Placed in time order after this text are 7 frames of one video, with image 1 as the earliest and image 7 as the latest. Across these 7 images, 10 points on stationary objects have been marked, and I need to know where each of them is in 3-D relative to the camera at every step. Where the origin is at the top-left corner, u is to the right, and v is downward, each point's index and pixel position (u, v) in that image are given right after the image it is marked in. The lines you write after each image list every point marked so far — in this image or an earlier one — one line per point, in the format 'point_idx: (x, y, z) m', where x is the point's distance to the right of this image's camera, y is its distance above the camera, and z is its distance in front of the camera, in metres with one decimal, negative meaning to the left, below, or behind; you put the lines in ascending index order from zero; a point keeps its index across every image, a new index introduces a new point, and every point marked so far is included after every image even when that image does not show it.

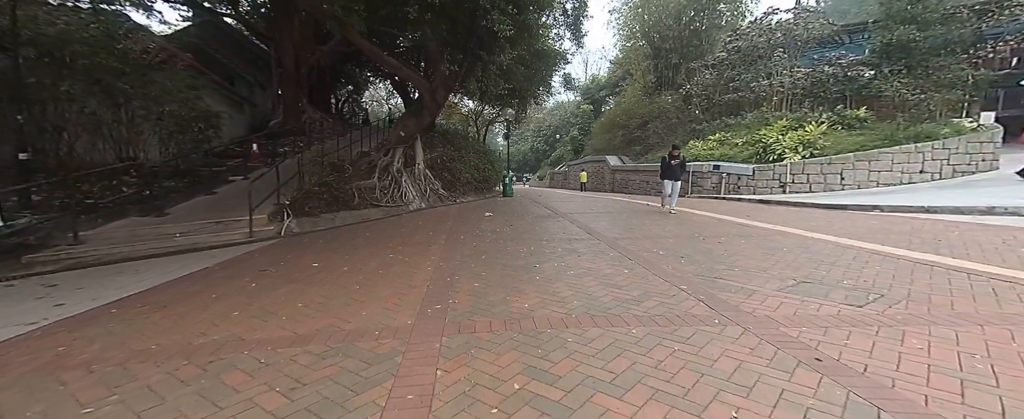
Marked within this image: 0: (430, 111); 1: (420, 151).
0: (-2.4, +2.8, +10.6) m
1: (-3.0, +2.0, +11.8) m
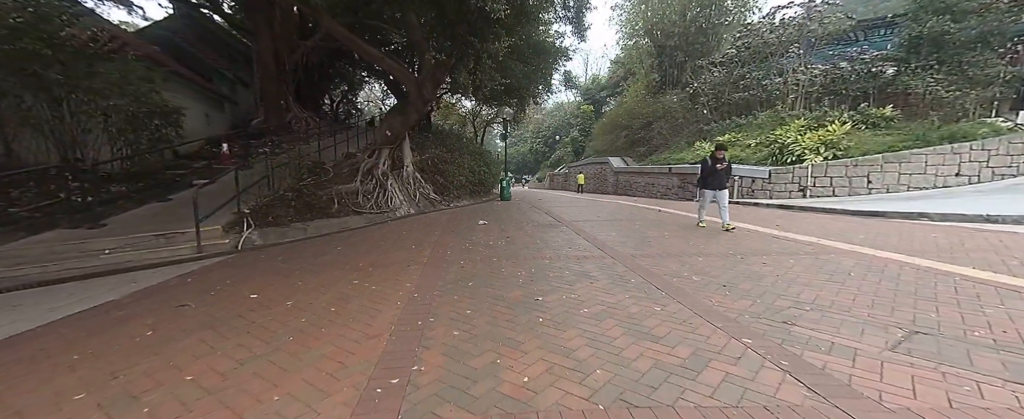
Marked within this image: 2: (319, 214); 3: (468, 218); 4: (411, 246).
0: (-2.5, +2.6, +9.5) m
1: (-3.1, +1.7, +10.7) m
2: (-4.0, -0.1, +7.3) m
3: (-1.0, -0.3, +9.0) m
4: (-1.7, -0.6, +6.0) m
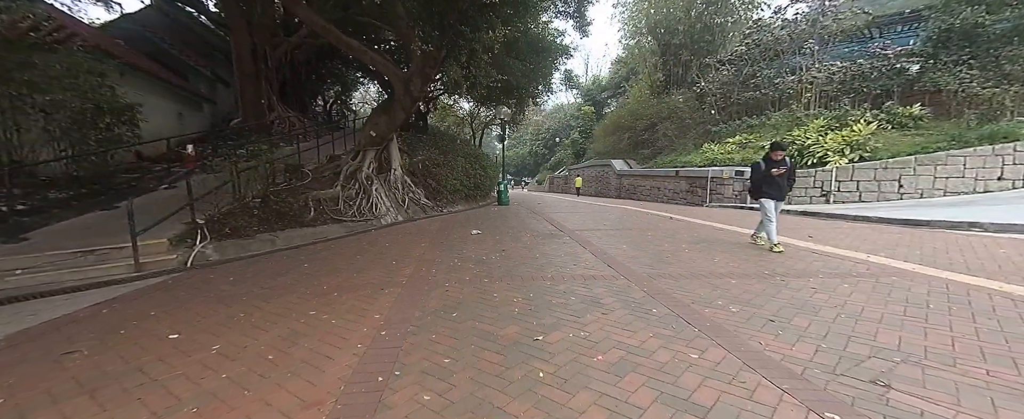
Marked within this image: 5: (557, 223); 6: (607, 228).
0: (-2.6, +2.5, +8.8) m
1: (-3.2, +1.6, +9.9) m
2: (-4.0, -0.2, +6.5) m
3: (-1.1, -0.4, +8.2) m
4: (-1.7, -0.7, +5.2) m
5: (+1.0, -0.4, +8.4) m
6: (+2.0, -0.4, +7.6) m
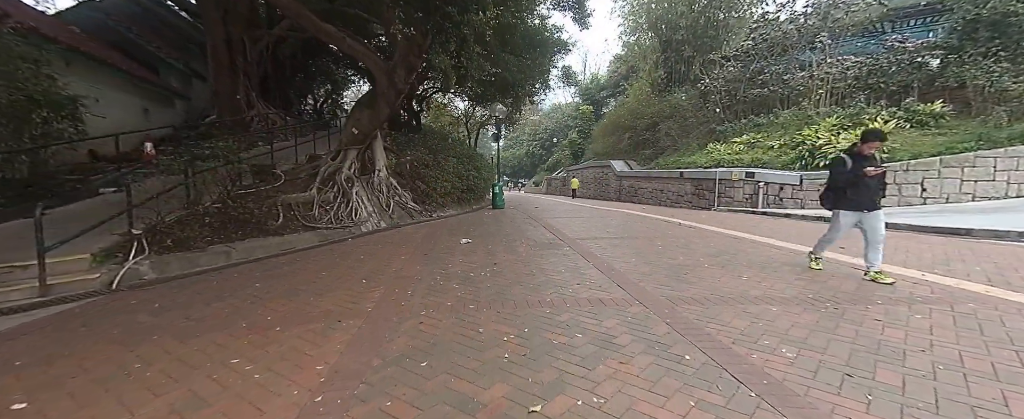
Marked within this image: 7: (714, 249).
0: (-2.7, +2.4, +8.0) m
1: (-3.3, +1.5, +9.1) m
2: (-4.1, -0.4, +5.7) m
3: (-1.2, -0.5, +7.4) m
4: (-1.8, -0.8, +4.4) m
5: (+0.9, -0.5, +7.6) m
6: (+1.9, -0.5, +6.8) m
7: (+3.1, -0.6, +5.5) m
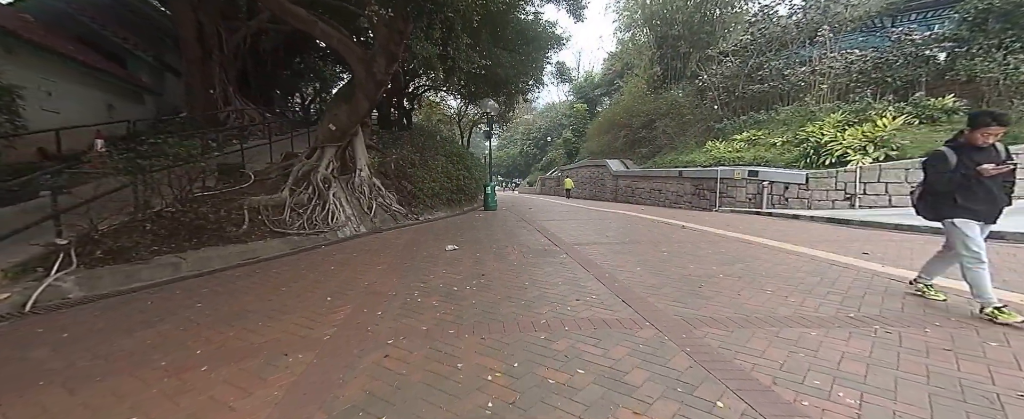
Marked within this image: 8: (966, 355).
0: (-2.9, +2.3, +7.4) m
1: (-3.5, +1.4, +8.5) m
2: (-4.3, -0.4, +5.1) m
3: (-1.3, -0.6, +6.8) m
4: (-1.9, -0.9, +3.8) m
5: (+0.7, -0.5, +7.0) m
6: (+1.7, -0.6, +6.3) m
7: (+2.9, -0.6, +5.0) m
8: (+2.9, -0.9, +2.3) m
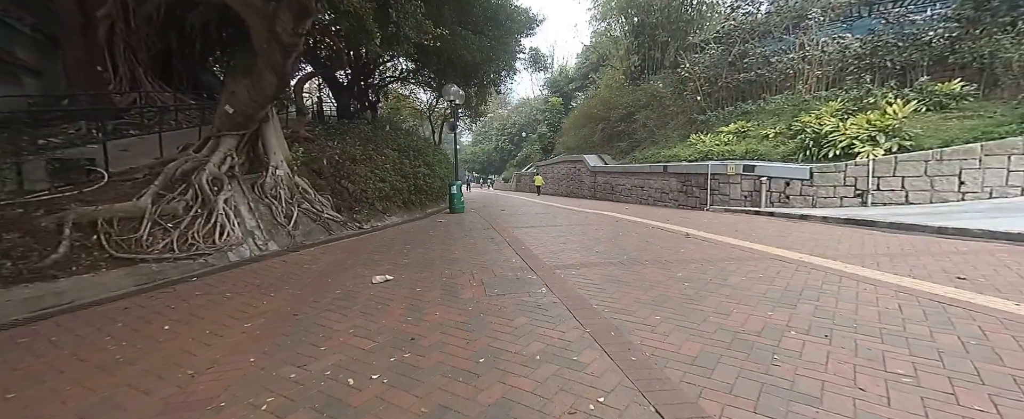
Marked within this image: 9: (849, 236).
0: (-3.5, +2.1, +5.4) m
1: (-4.2, +1.2, +6.5) m
2: (-4.7, -0.6, +3.1) m
3: (-1.9, -0.7, +5.0) m
4: (-2.3, -1.1, +2.0) m
5: (+0.2, -0.6, +5.4) m
6: (+1.2, -0.7, +4.7) m
7: (+2.5, -0.7, +3.5) m
8: (+2.7, -1.0, +0.8) m
9: (+5.6, -0.4, +6.0) m
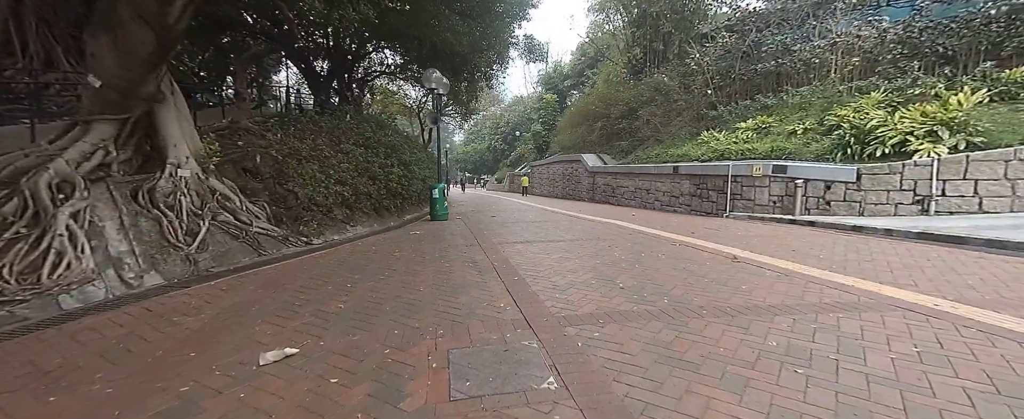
0: (-3.6, +2.0, +3.7) m
1: (-4.3, +1.0, +4.8) m
2: (-4.8, -0.8, +1.3) m
3: (-2.0, -0.9, +3.3) m
4: (-2.3, -1.3, +0.3) m
5: (+0.1, -0.8, +3.7) m
6: (+1.1, -0.9, +3.1) m
7: (+2.4, -0.9, +1.9) m
8: (+2.6, -1.2, -0.8) m
9: (+5.5, -0.6, +4.5) m
